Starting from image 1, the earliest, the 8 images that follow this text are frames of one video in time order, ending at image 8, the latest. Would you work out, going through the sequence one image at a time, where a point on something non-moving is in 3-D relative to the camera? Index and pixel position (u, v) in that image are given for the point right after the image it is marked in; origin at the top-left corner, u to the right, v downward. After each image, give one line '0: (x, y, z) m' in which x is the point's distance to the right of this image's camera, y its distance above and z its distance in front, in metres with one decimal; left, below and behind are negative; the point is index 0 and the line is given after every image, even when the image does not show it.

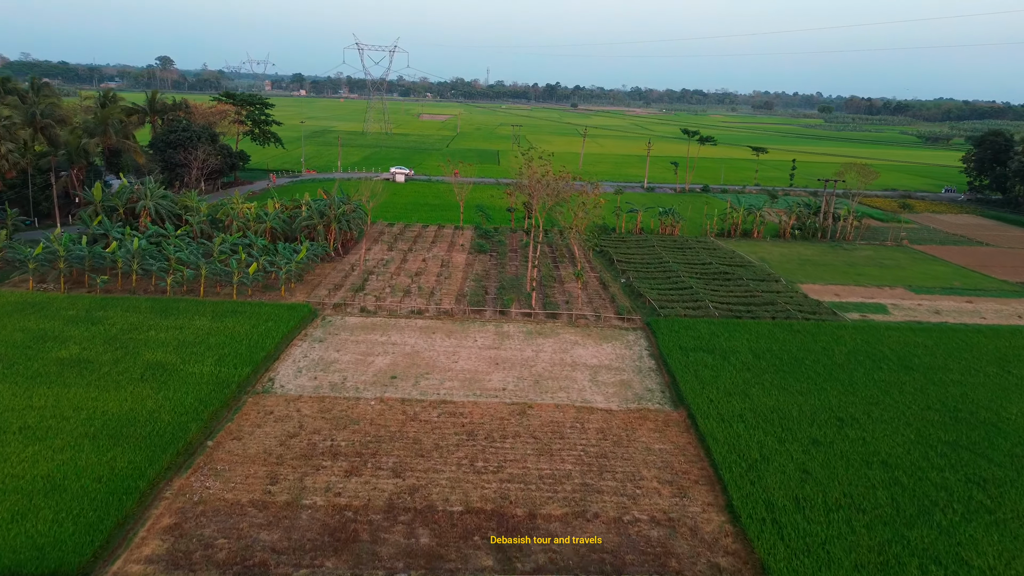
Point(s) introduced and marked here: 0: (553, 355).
0: (+1.5, -2.4, +17.3) m
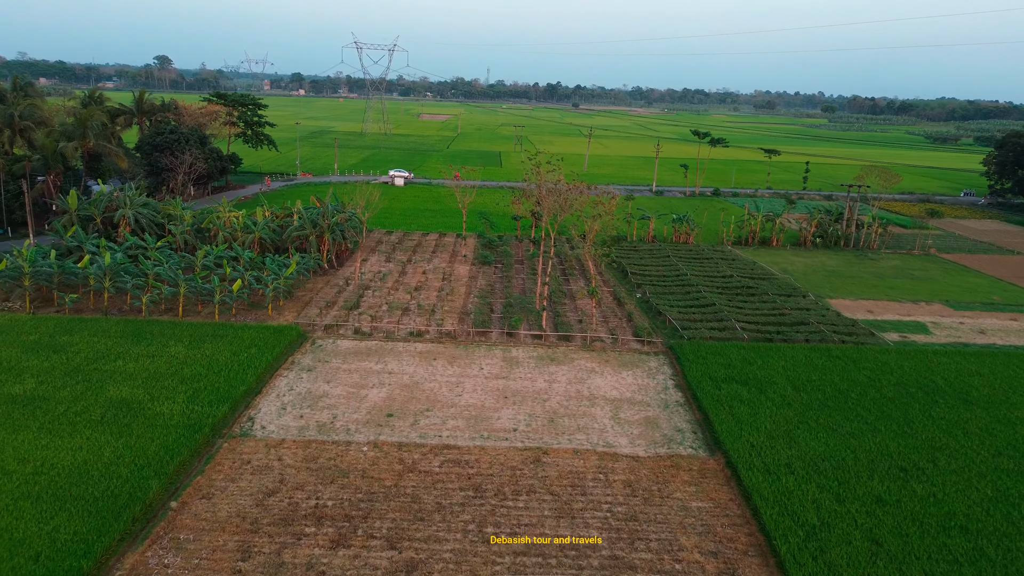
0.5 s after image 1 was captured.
0: (+1.8, -3.2, +15.5) m
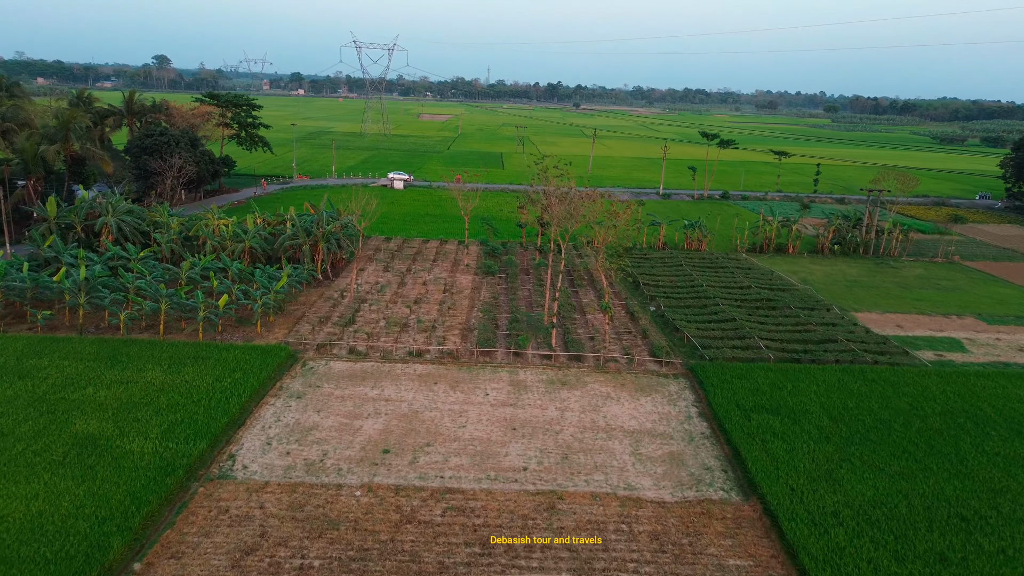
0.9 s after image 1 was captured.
0: (+2.1, -3.7, +14.2) m
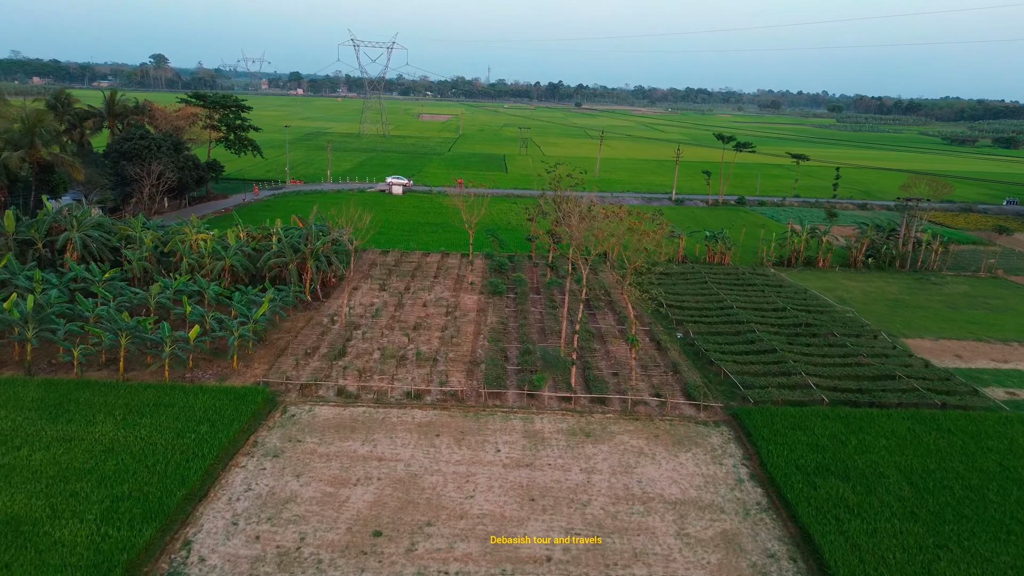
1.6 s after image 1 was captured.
0: (+2.5, -4.7, +11.9) m
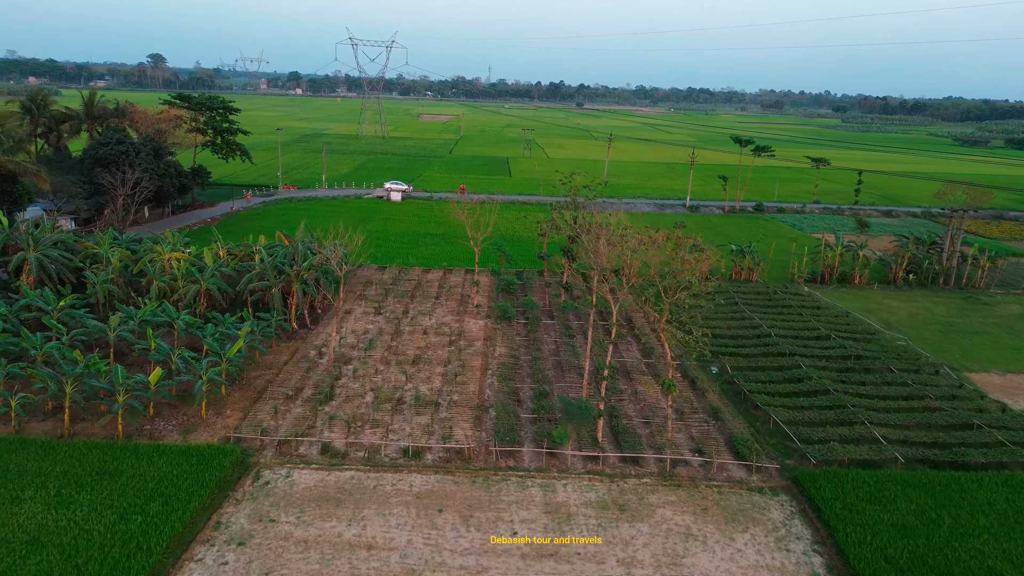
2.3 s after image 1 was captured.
0: (+2.9, -5.7, +9.6) m
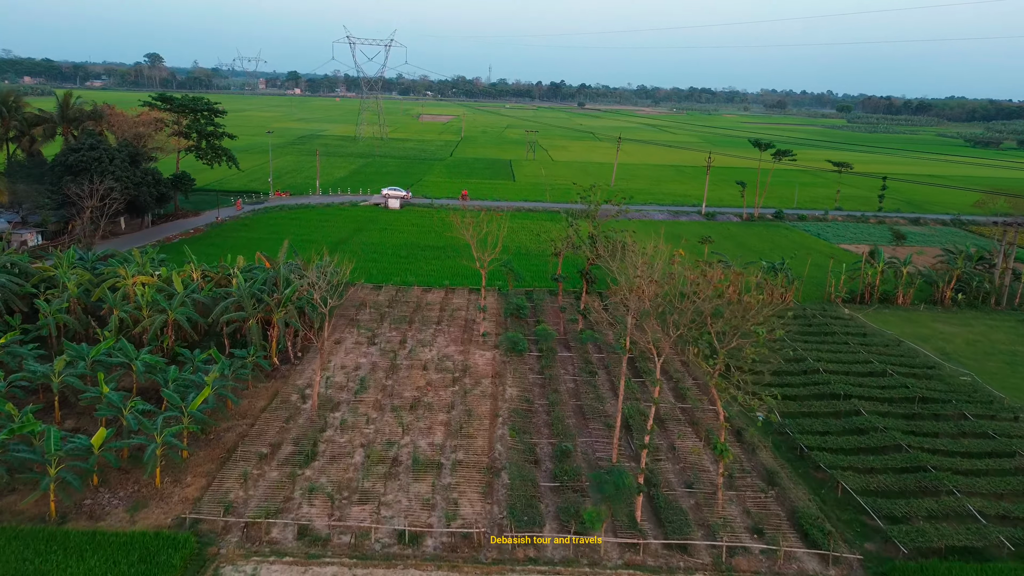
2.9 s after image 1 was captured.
0: (+3.4, -6.8, +7.3) m
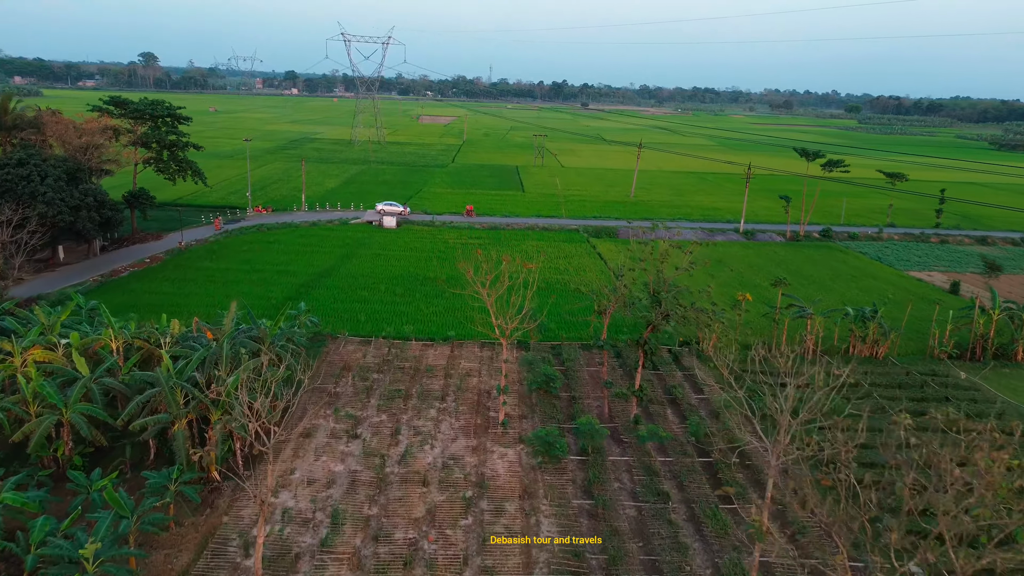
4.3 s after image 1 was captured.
0: (+4.2, -8.8, +2.7) m
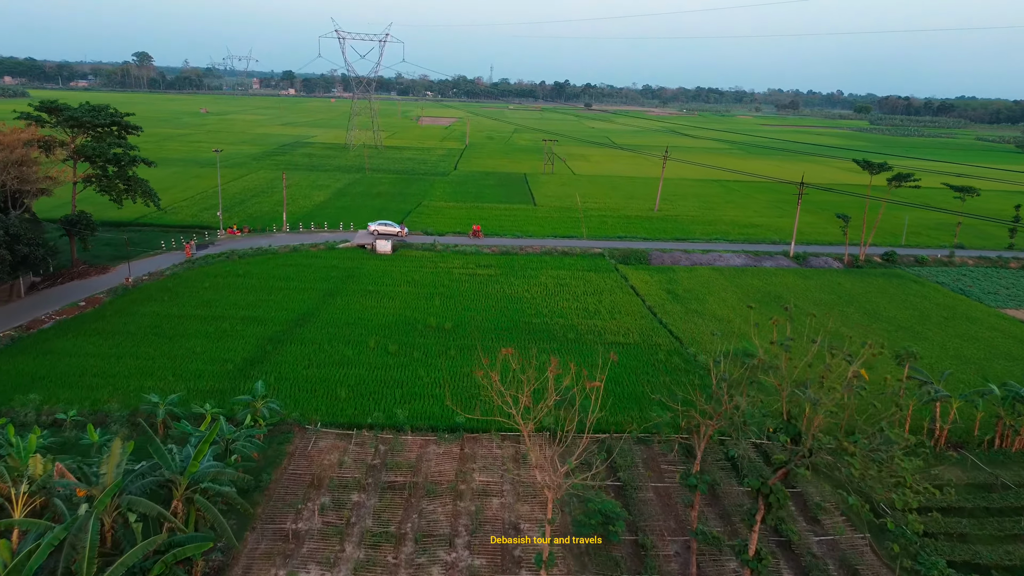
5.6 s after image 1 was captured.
0: (+5.1, -10.9, -2.0) m
